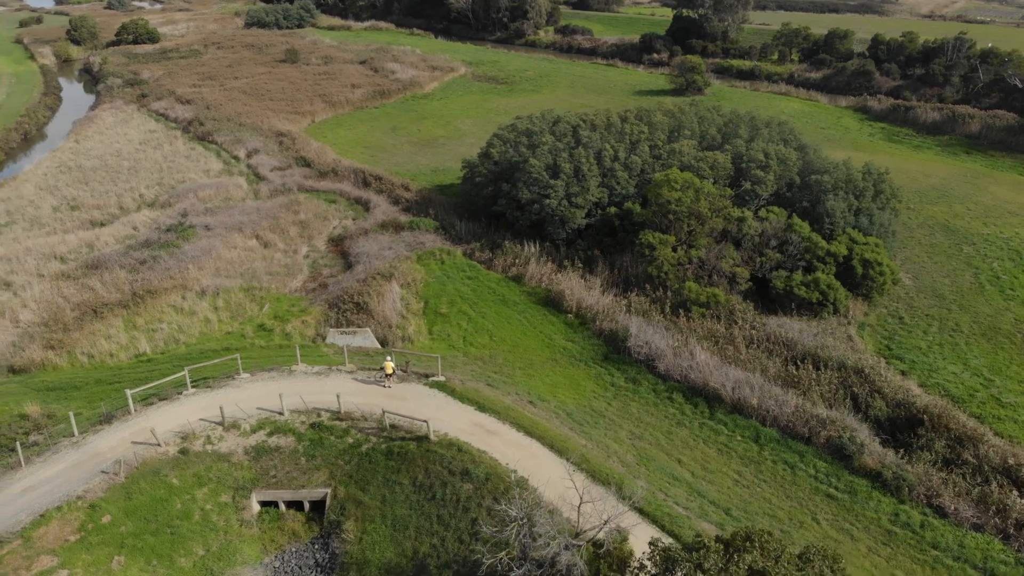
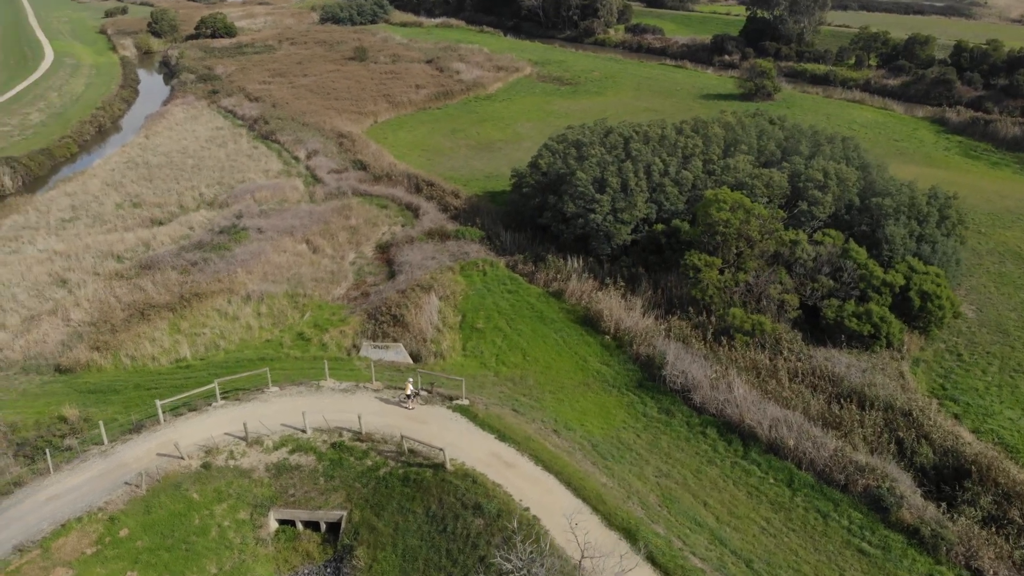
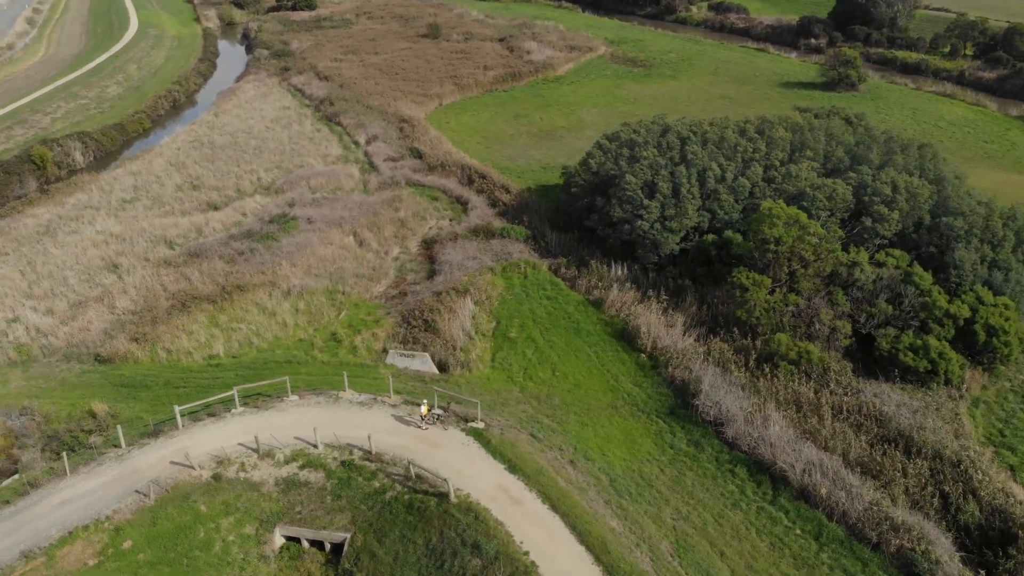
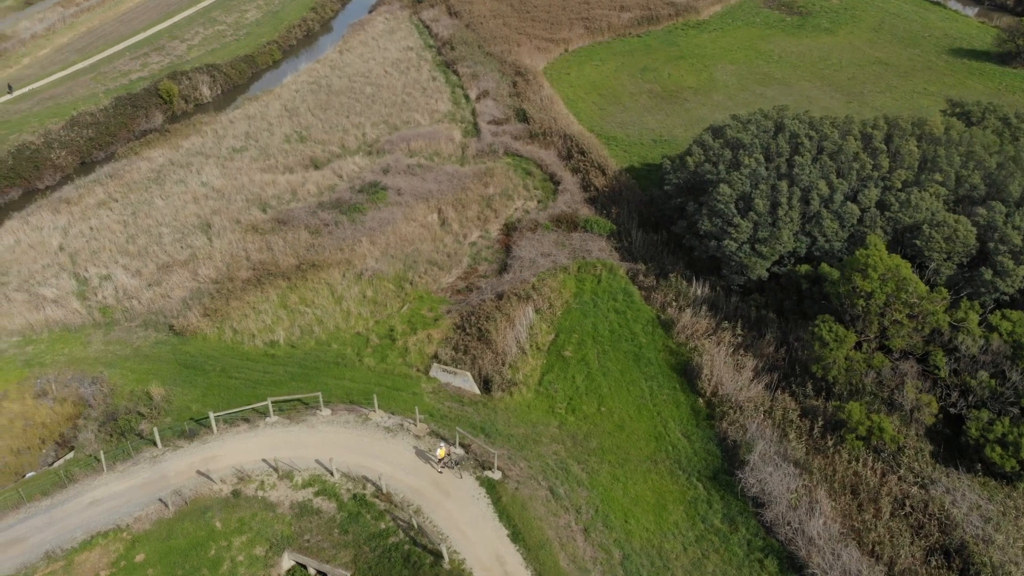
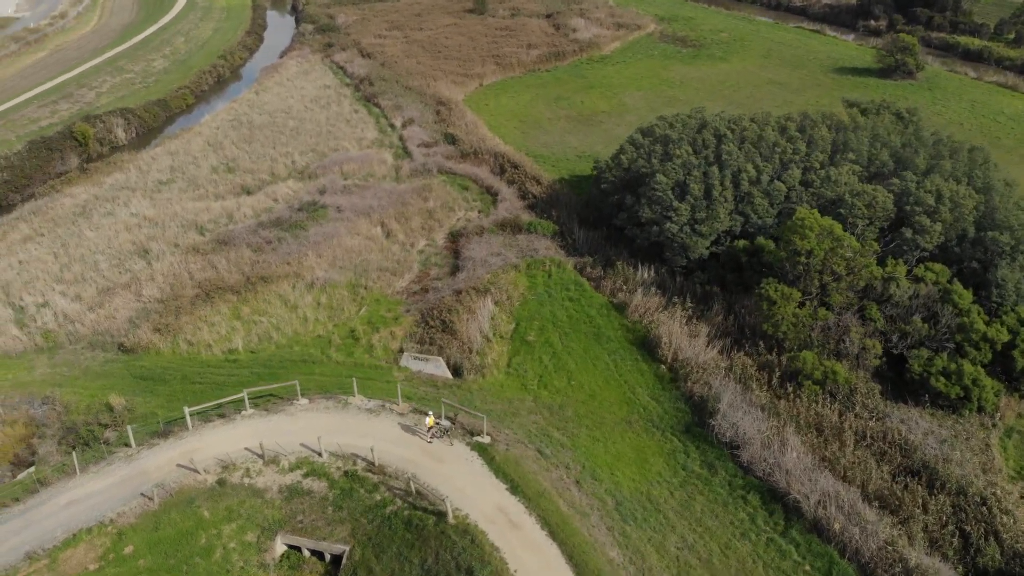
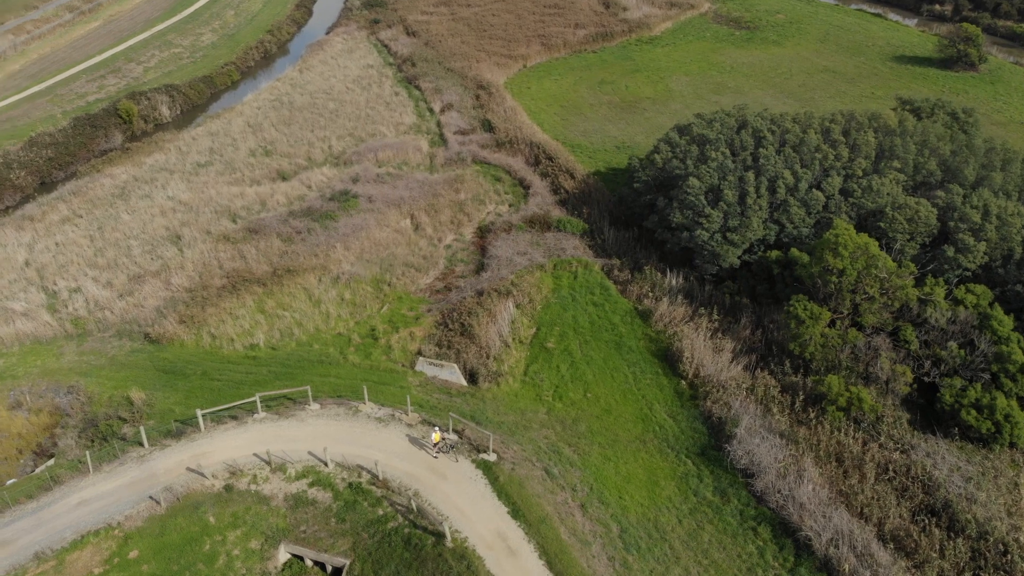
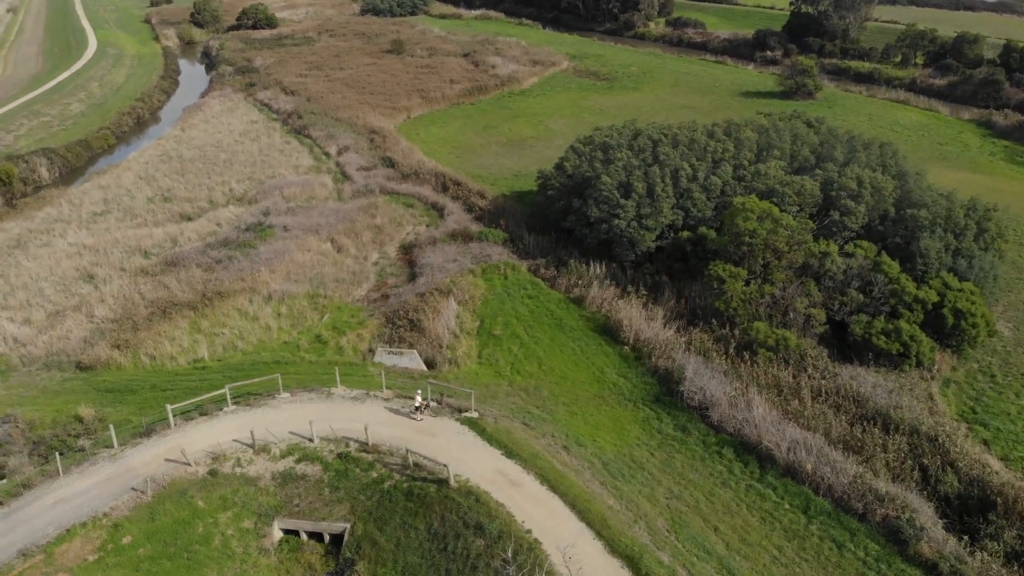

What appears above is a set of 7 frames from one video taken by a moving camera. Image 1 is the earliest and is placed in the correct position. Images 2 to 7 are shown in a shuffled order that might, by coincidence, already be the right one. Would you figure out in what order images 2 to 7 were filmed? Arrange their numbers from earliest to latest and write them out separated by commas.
2, 7, 3, 5, 6, 4
